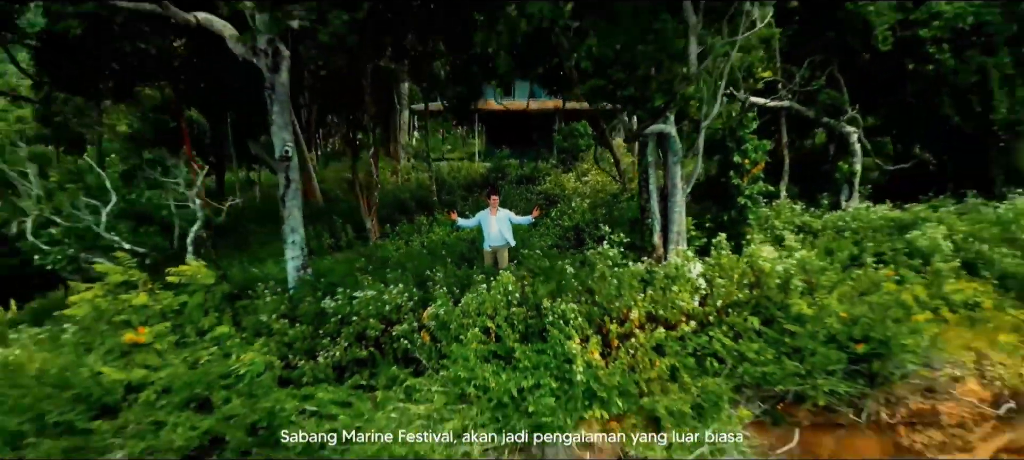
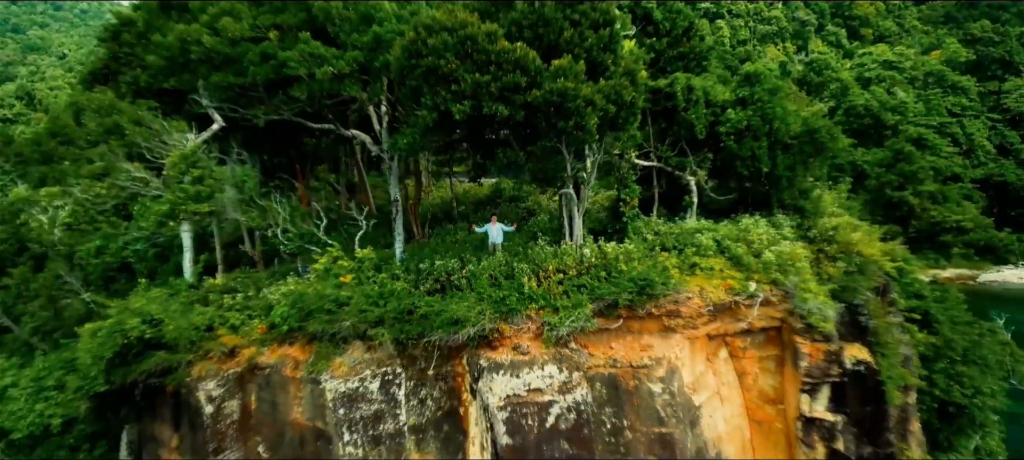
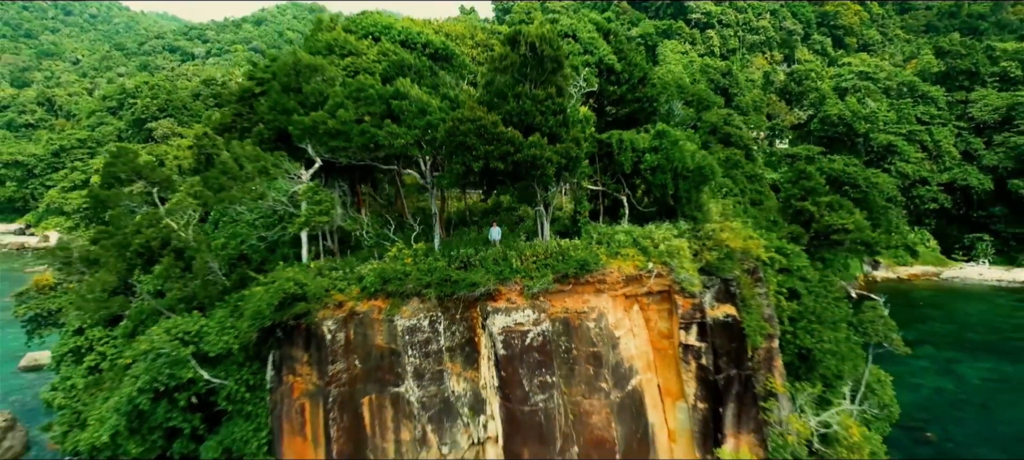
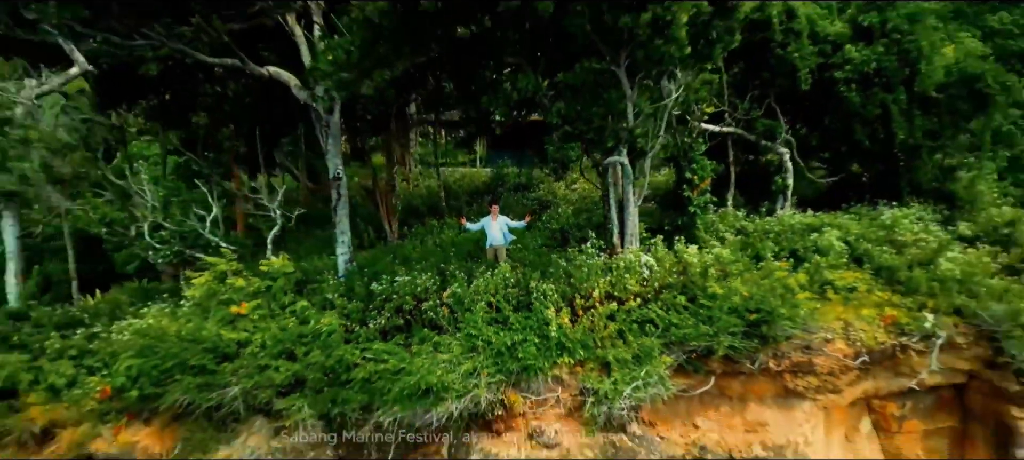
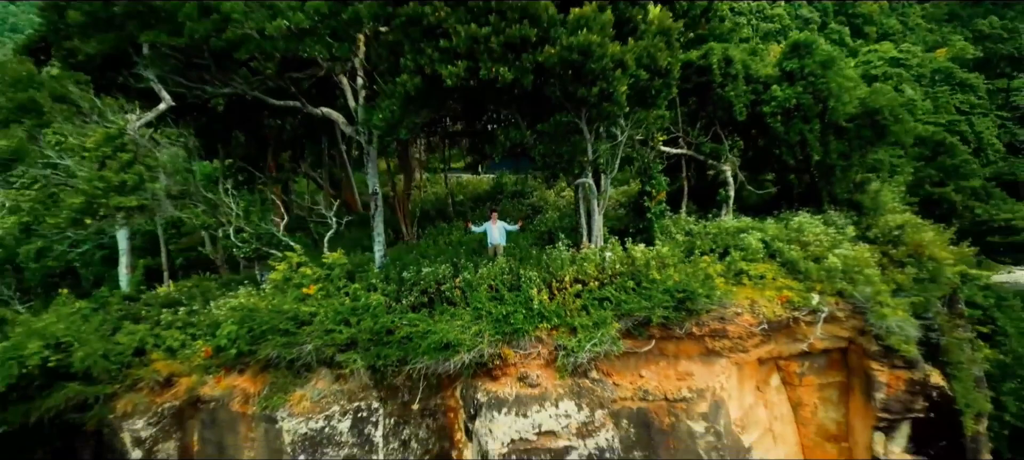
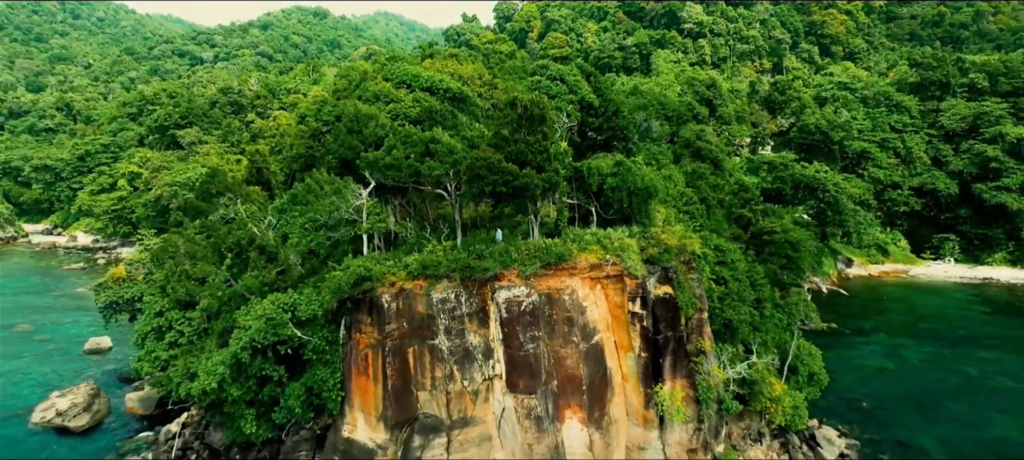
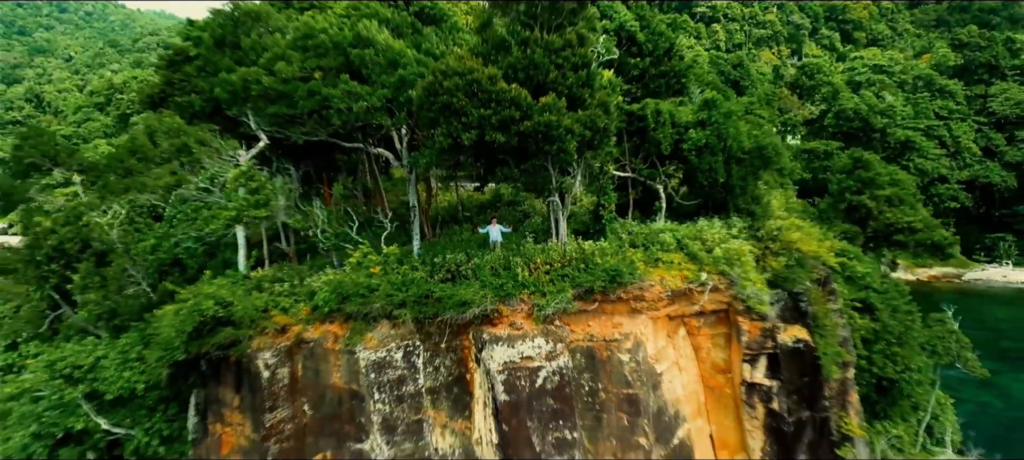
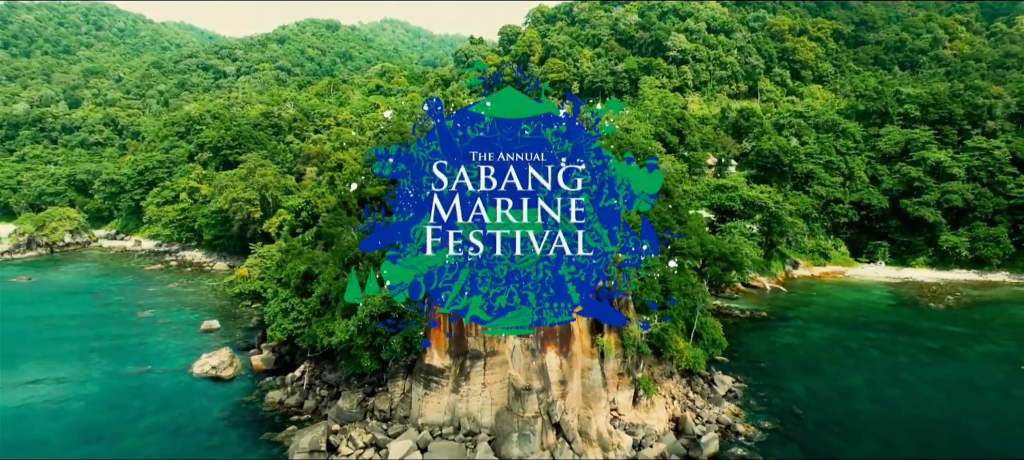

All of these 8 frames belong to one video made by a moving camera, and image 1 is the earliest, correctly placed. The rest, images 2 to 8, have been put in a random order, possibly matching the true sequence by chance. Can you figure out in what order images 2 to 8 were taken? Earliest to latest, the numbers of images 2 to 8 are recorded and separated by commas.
4, 5, 2, 7, 3, 6, 8
